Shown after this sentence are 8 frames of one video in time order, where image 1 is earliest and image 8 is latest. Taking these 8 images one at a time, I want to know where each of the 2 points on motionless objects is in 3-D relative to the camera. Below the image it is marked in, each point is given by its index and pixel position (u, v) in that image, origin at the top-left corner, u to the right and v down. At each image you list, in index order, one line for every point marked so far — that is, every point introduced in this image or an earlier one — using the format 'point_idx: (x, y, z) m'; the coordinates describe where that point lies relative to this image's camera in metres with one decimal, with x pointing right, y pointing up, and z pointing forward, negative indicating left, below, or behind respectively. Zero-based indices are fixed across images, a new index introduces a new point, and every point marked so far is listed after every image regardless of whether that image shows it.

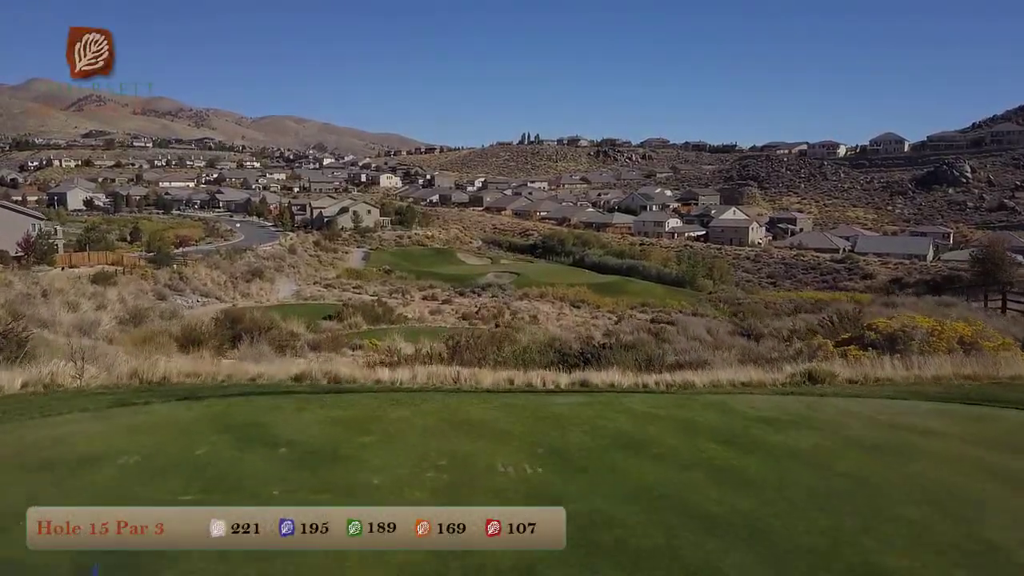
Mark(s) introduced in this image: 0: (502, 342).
0: (-0.2, -1.3, +15.1) m
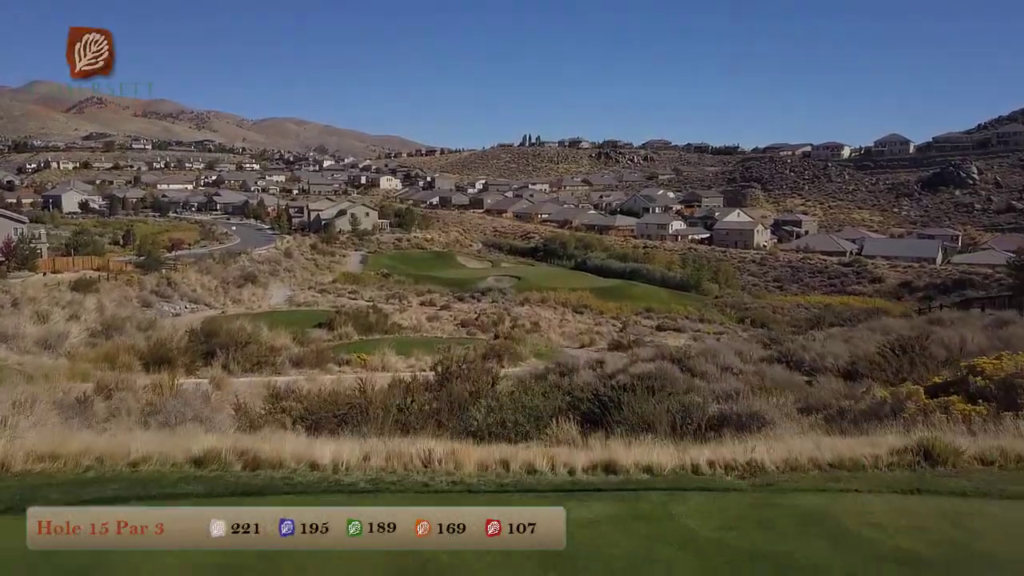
0: (-0.2, -1.4, +14.0) m
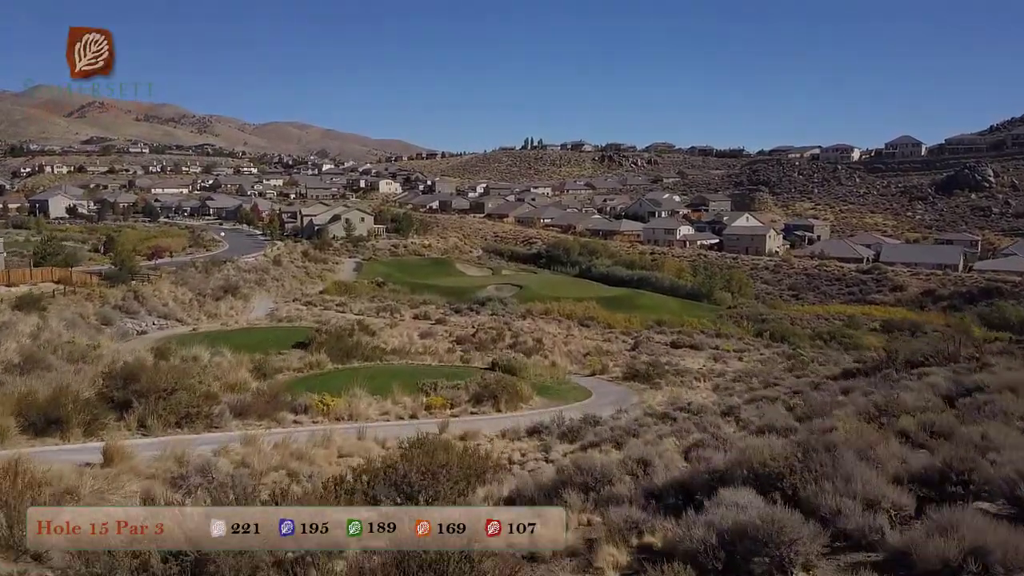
0: (-0.2, -1.8, +11.5) m
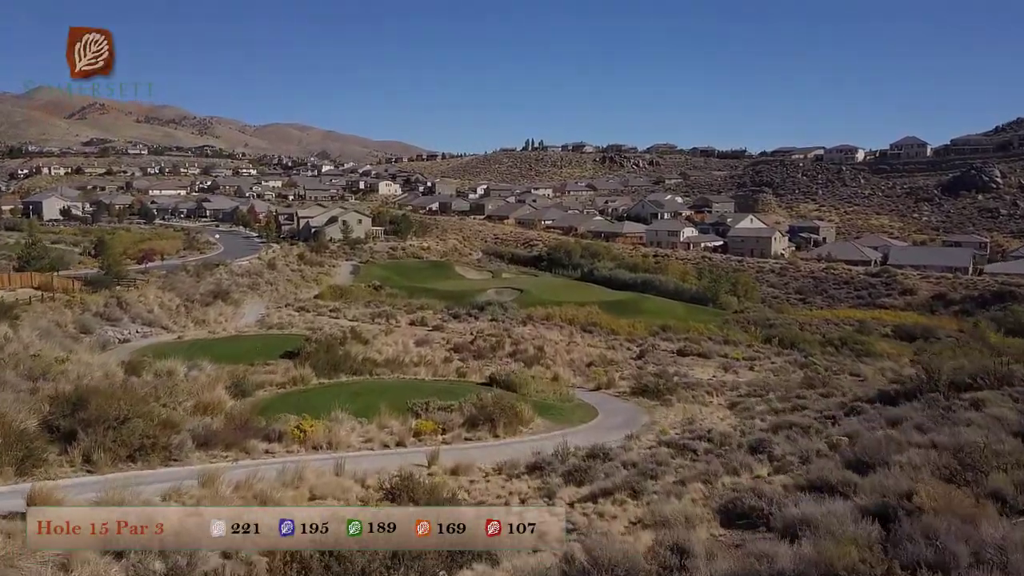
0: (-0.3, -2.0, +10.4) m
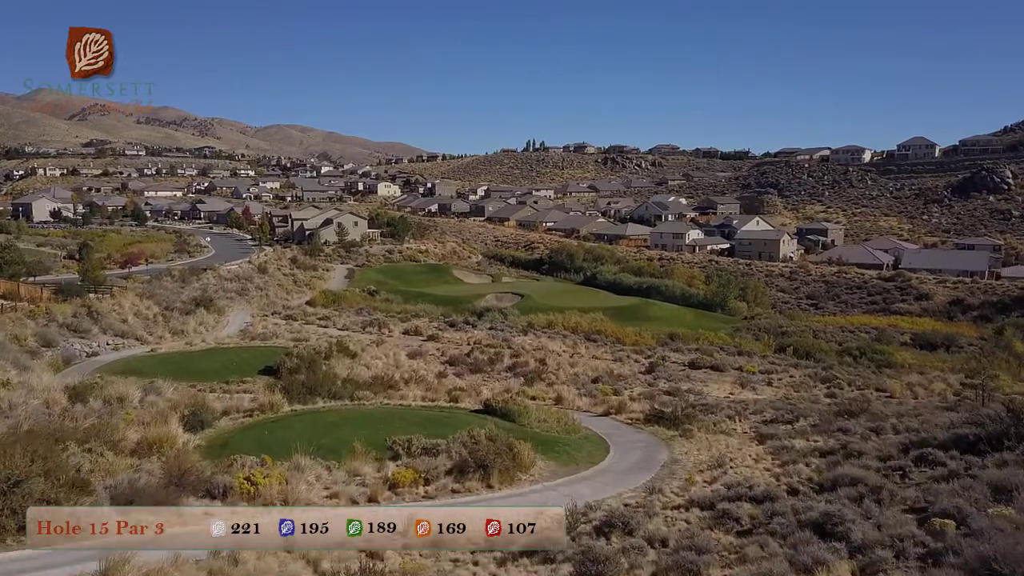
0: (-0.3, -2.2, +8.7) m
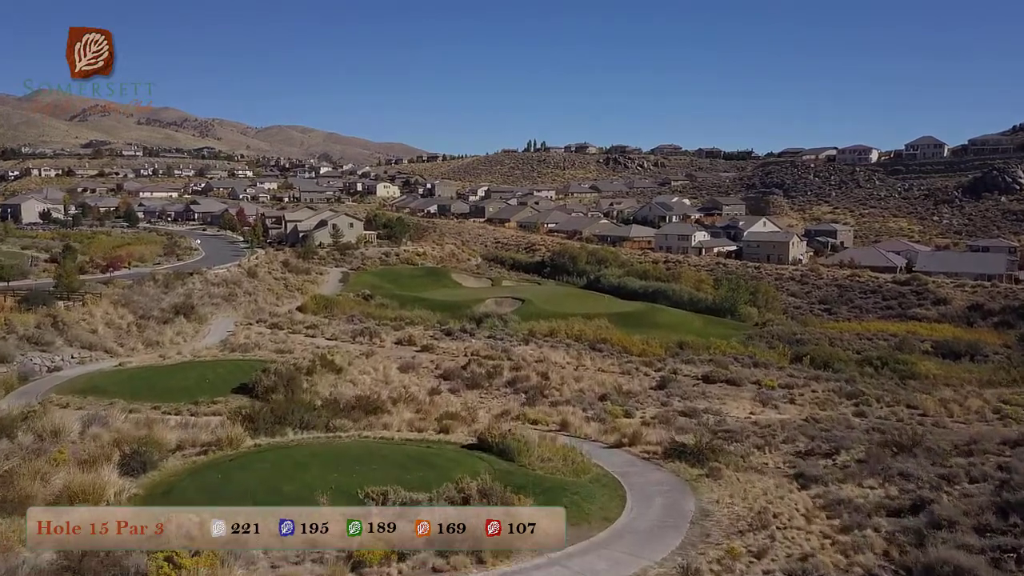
0: (-0.3, -2.4, +6.9) m
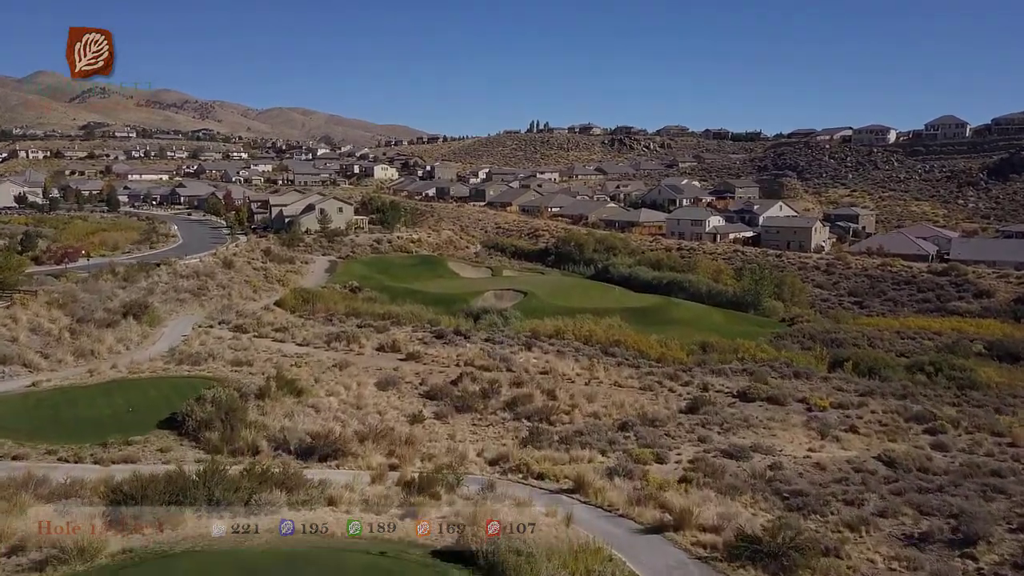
0: (-0.4, -2.8, +3.3) m
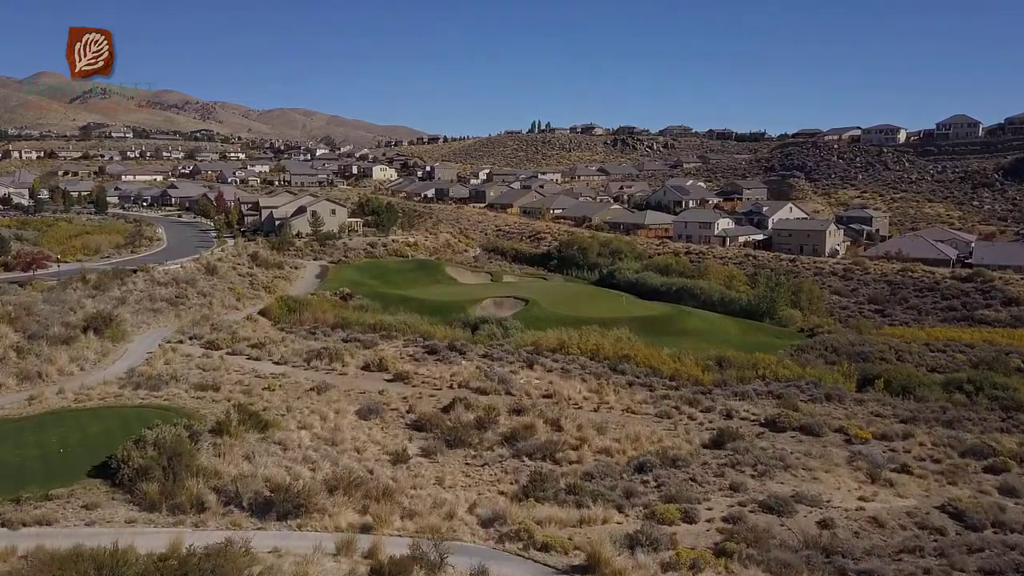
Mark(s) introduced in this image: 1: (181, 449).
0: (-0.4, -3.1, +1.2) m
1: (-5.1, -2.4, +11.7) m
